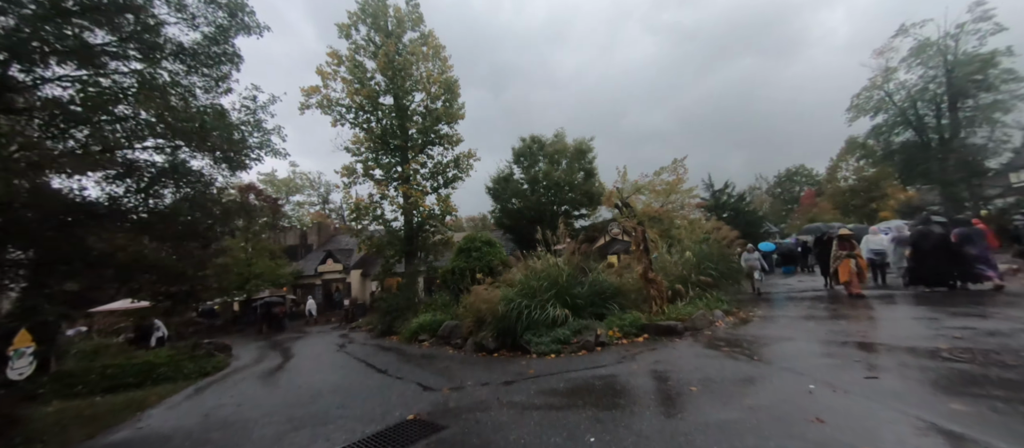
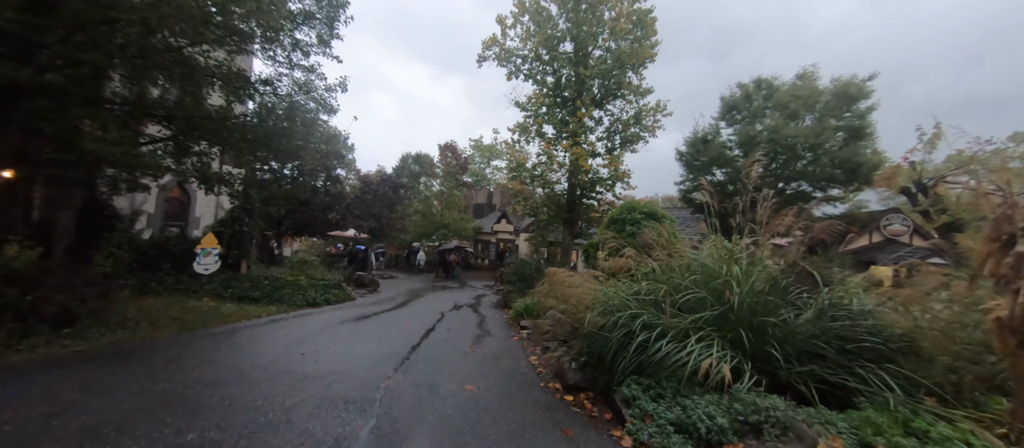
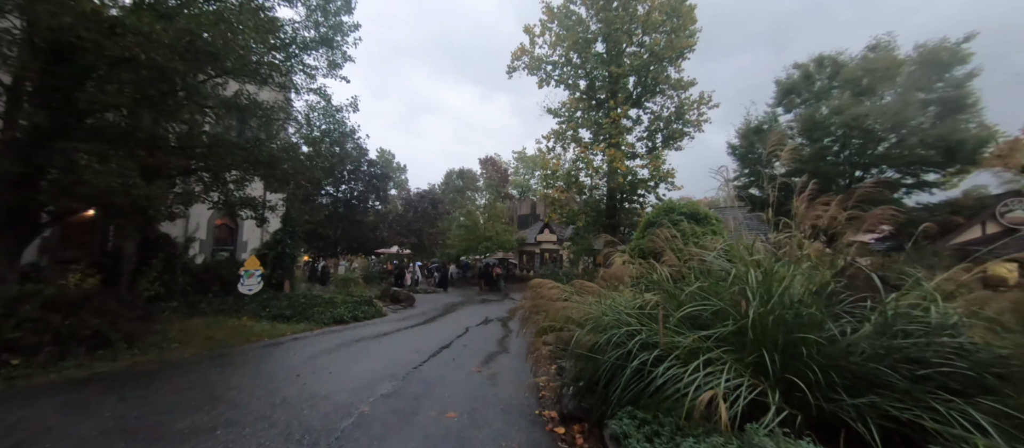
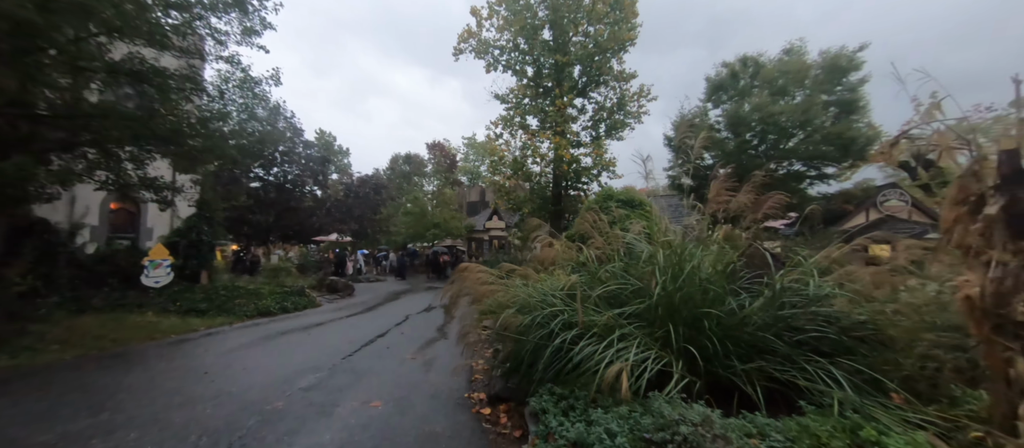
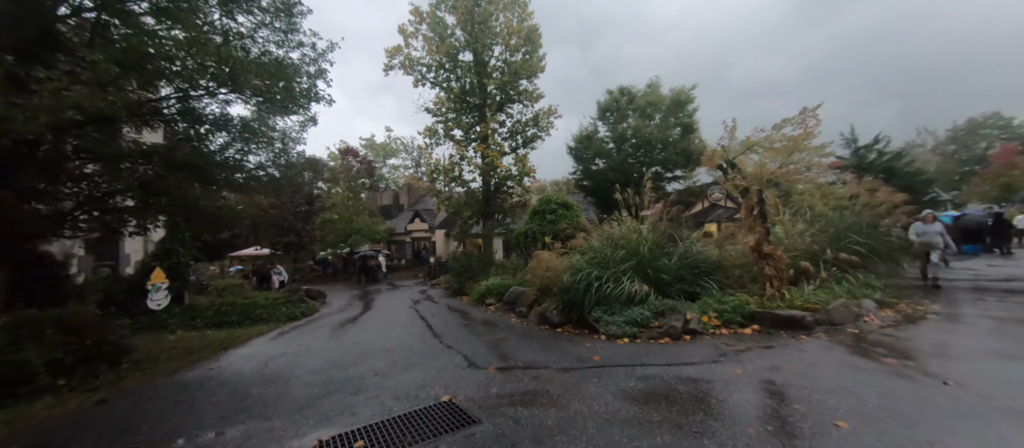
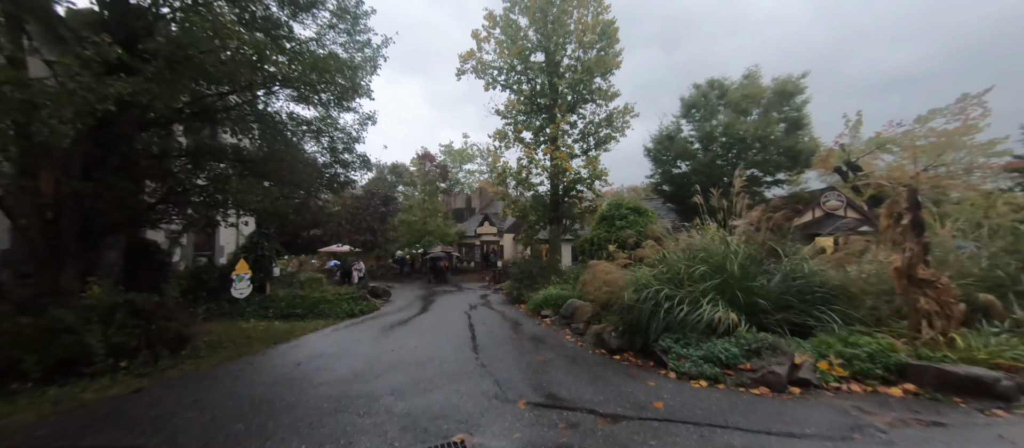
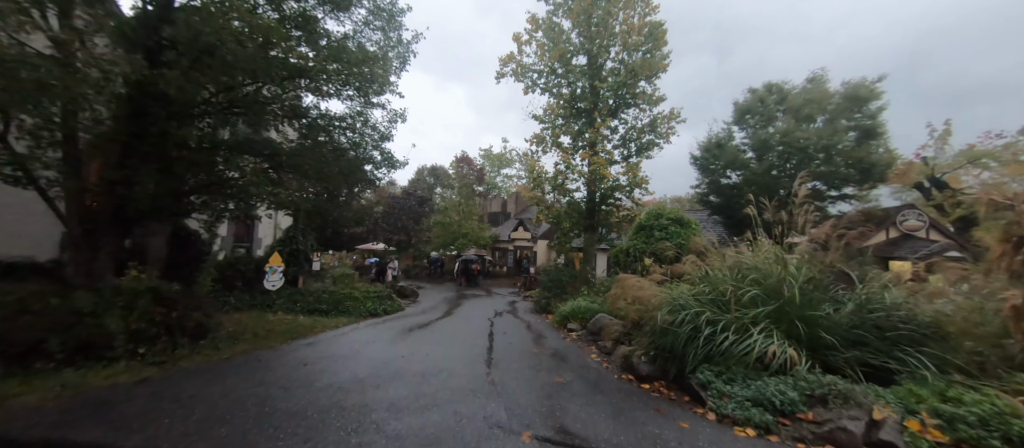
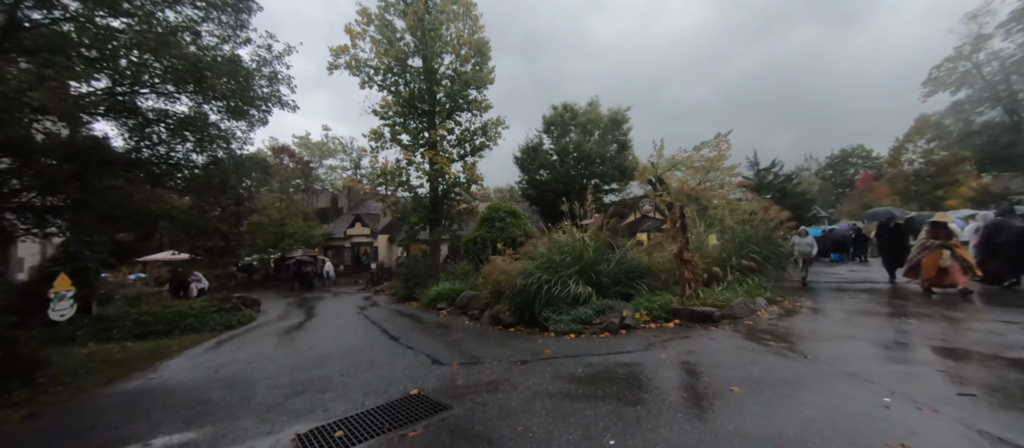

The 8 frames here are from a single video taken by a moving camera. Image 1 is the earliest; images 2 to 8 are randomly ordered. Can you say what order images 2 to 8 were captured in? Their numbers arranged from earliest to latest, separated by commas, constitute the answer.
8, 5, 6, 7, 2, 3, 4
